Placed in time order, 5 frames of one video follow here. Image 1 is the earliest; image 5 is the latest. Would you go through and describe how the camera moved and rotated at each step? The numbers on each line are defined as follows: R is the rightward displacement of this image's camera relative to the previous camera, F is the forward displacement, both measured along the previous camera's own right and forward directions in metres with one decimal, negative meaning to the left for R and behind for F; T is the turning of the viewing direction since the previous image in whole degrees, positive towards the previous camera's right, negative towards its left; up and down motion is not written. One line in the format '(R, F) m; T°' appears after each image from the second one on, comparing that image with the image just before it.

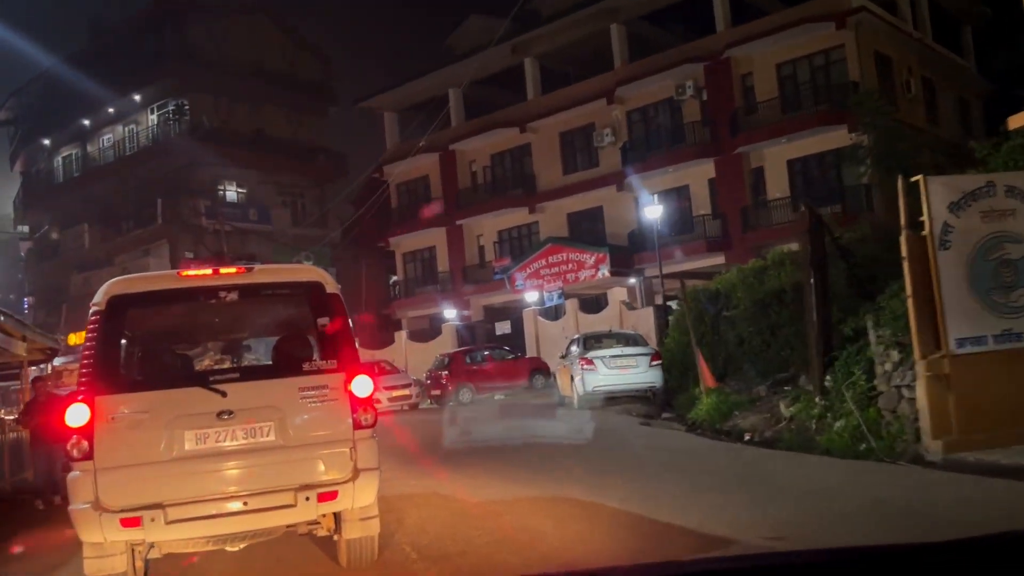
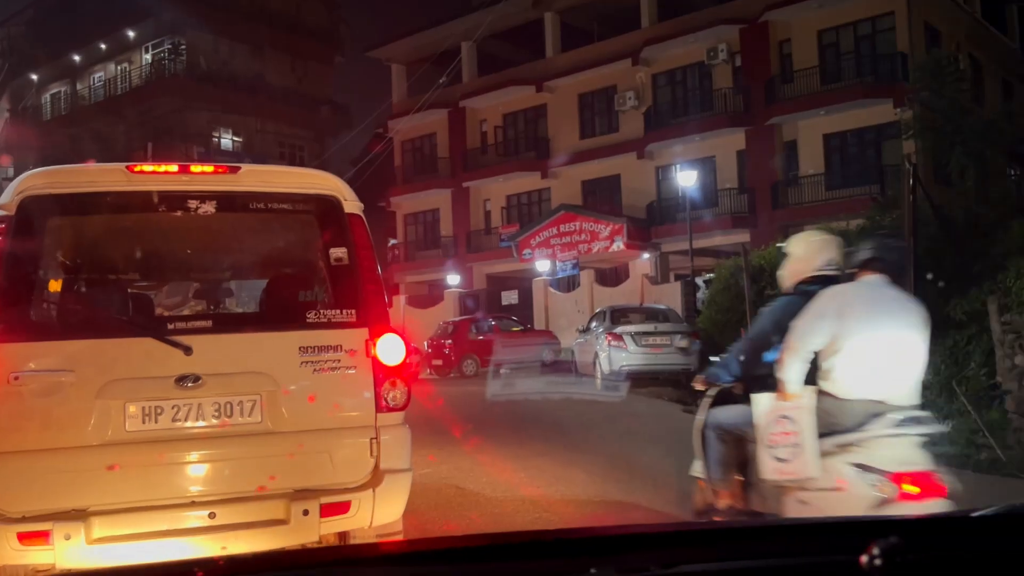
(-0.5, +1.9) m; 0°
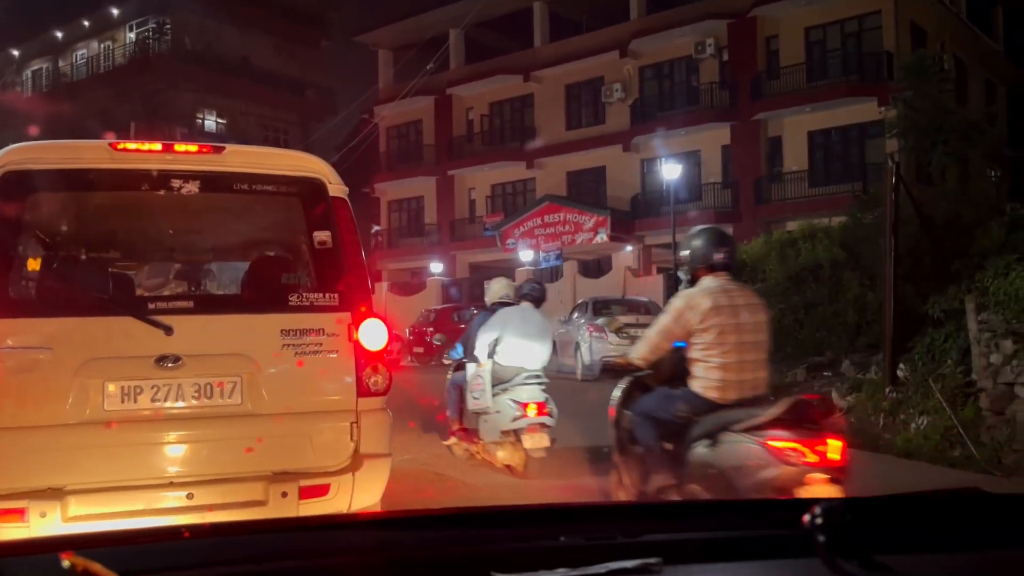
(0.0, 0.0) m; +1°
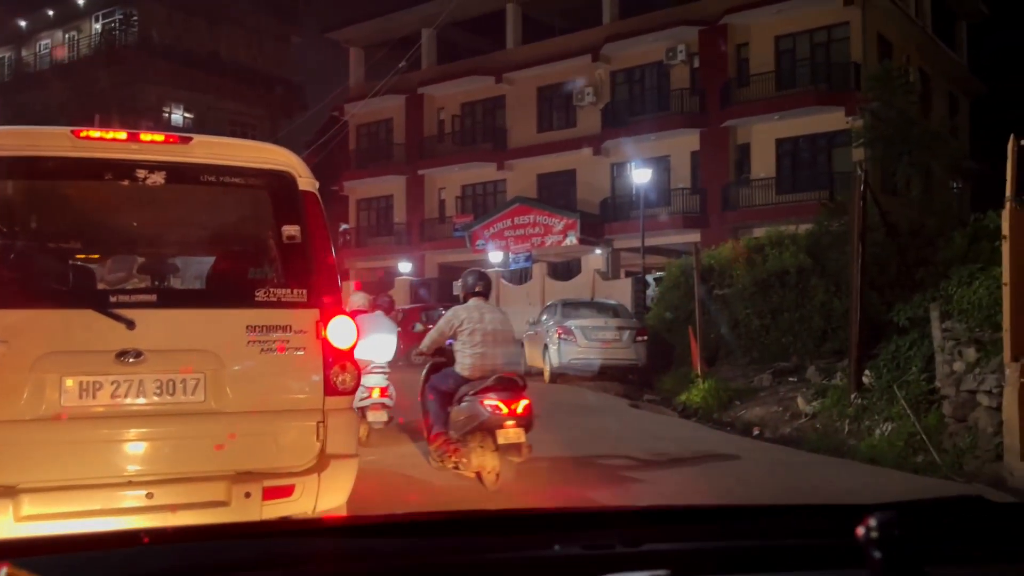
(0.0, +0.1) m; +2°
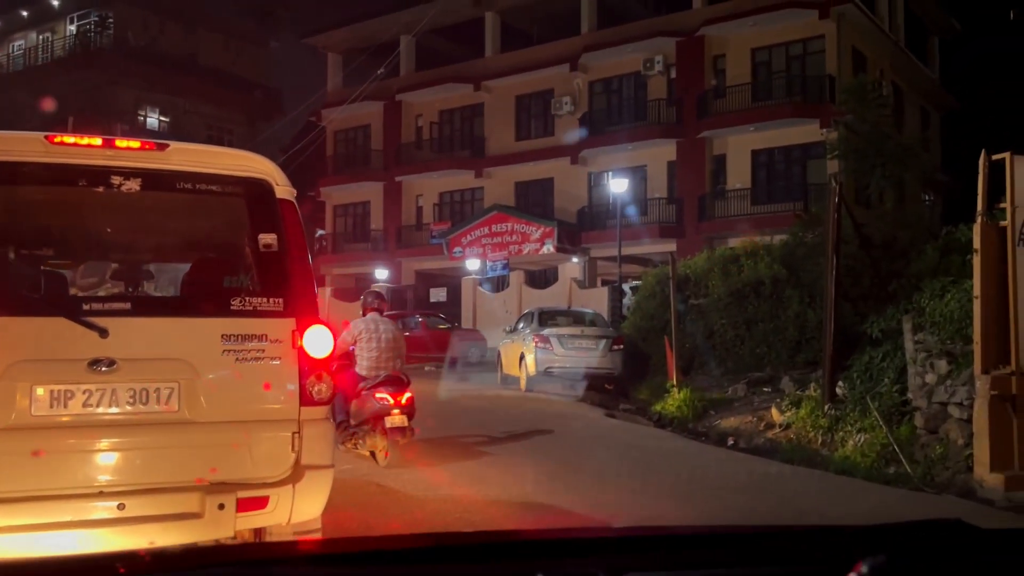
(0.0, 0.0) m; +1°
